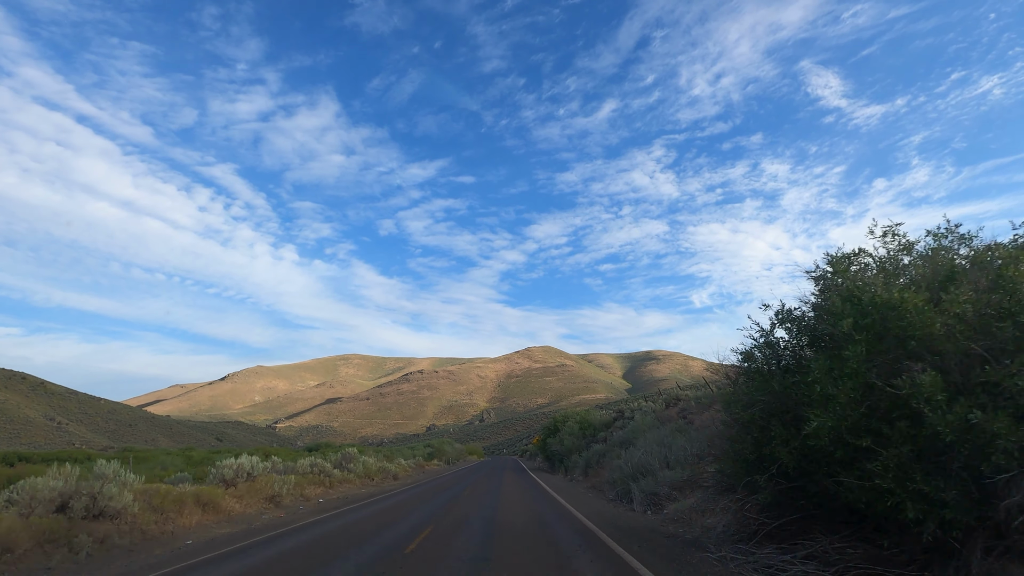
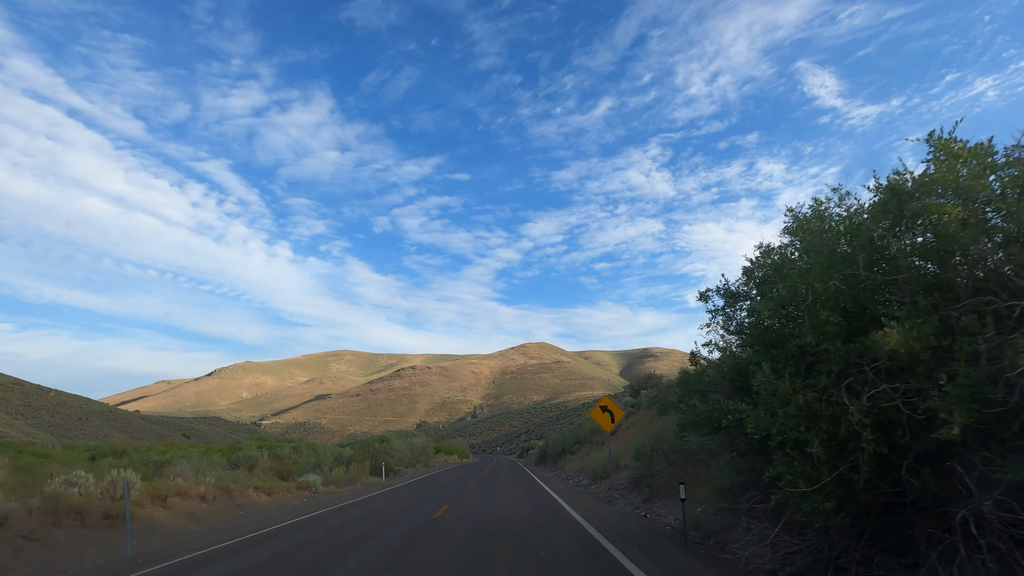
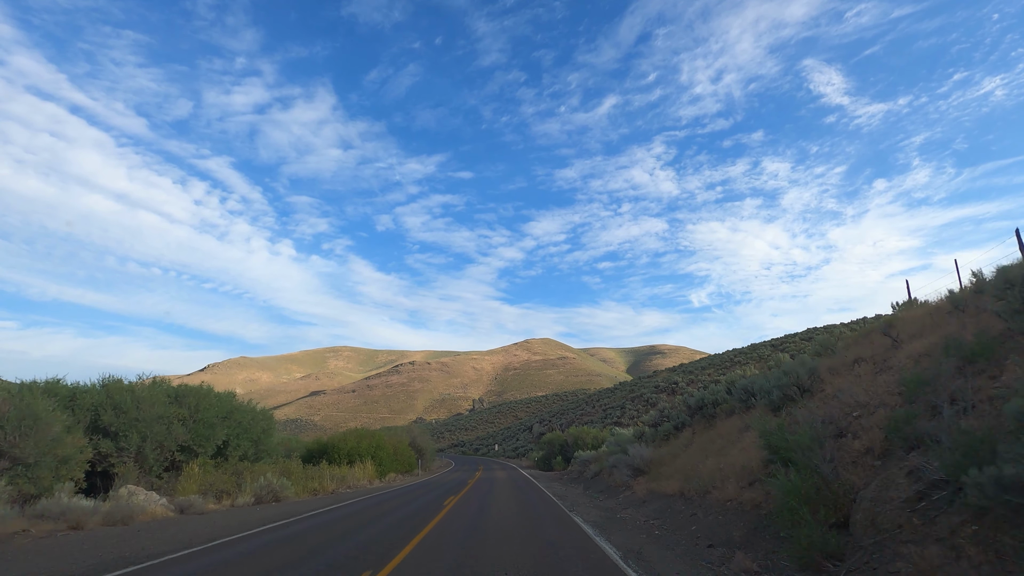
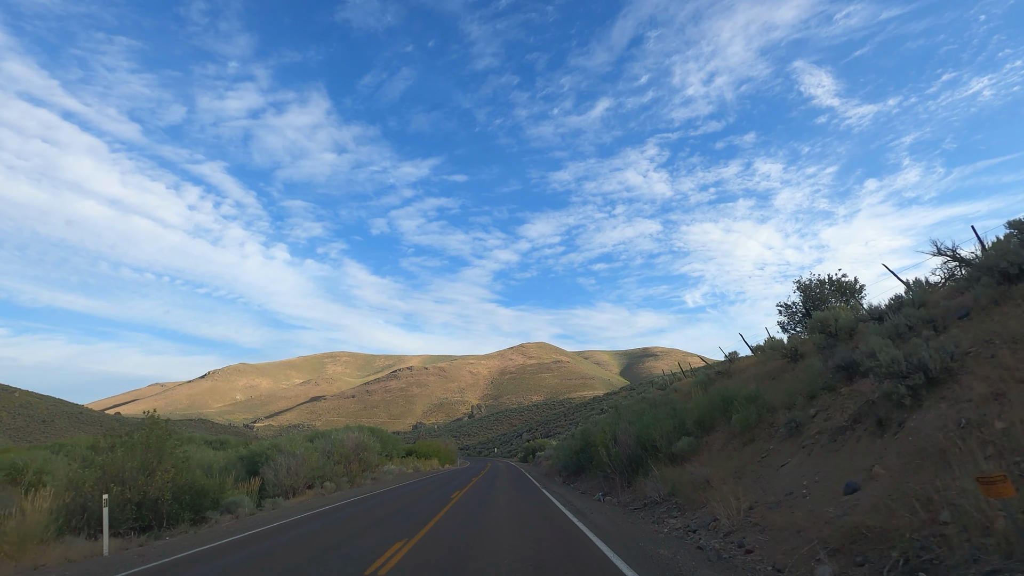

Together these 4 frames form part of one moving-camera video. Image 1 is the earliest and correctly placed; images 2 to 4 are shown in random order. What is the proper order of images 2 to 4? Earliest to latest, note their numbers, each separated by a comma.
2, 4, 3
